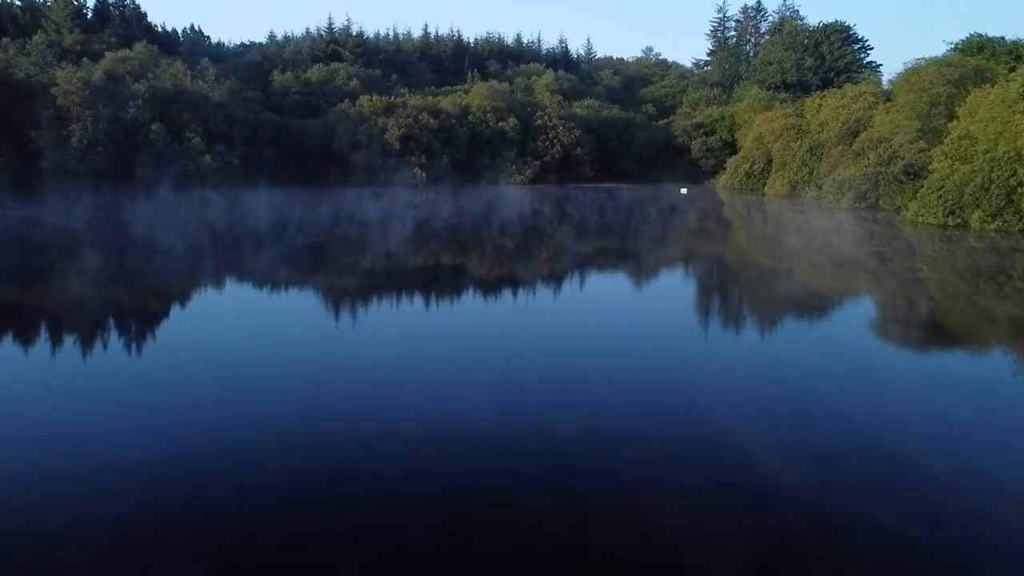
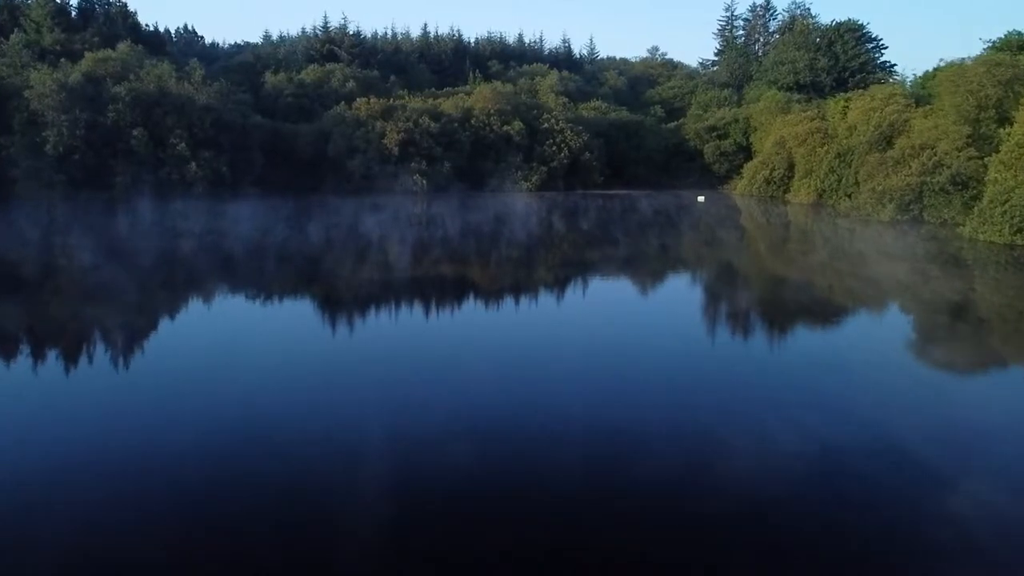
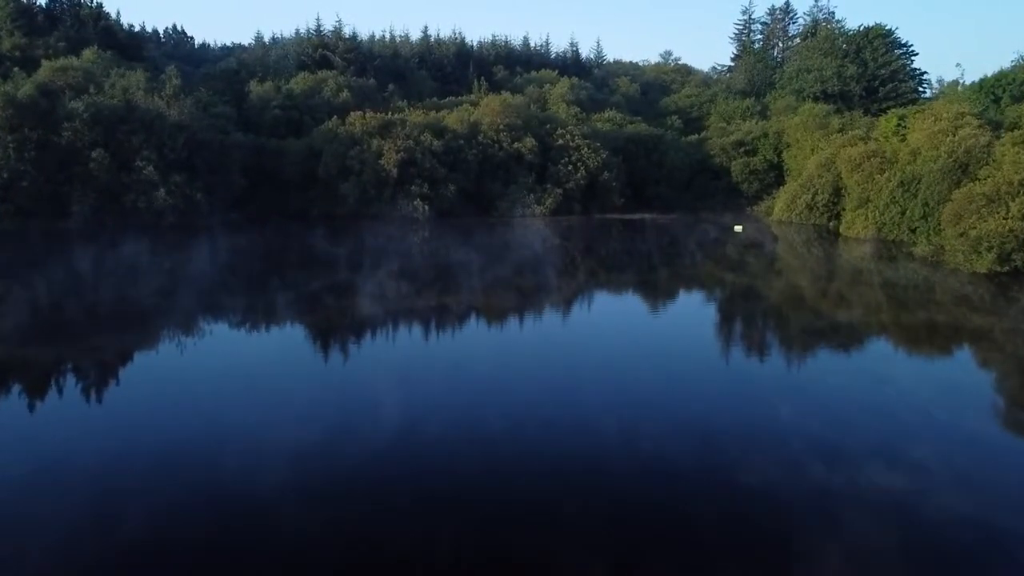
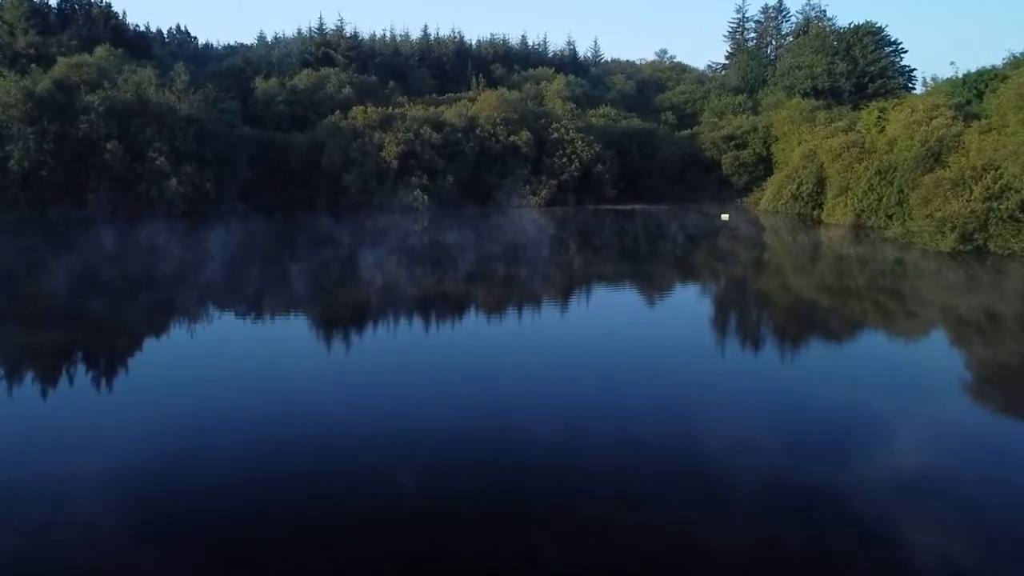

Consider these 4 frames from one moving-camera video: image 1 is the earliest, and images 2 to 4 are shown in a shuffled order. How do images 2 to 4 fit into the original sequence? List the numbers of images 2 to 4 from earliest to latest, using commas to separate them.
2, 4, 3
